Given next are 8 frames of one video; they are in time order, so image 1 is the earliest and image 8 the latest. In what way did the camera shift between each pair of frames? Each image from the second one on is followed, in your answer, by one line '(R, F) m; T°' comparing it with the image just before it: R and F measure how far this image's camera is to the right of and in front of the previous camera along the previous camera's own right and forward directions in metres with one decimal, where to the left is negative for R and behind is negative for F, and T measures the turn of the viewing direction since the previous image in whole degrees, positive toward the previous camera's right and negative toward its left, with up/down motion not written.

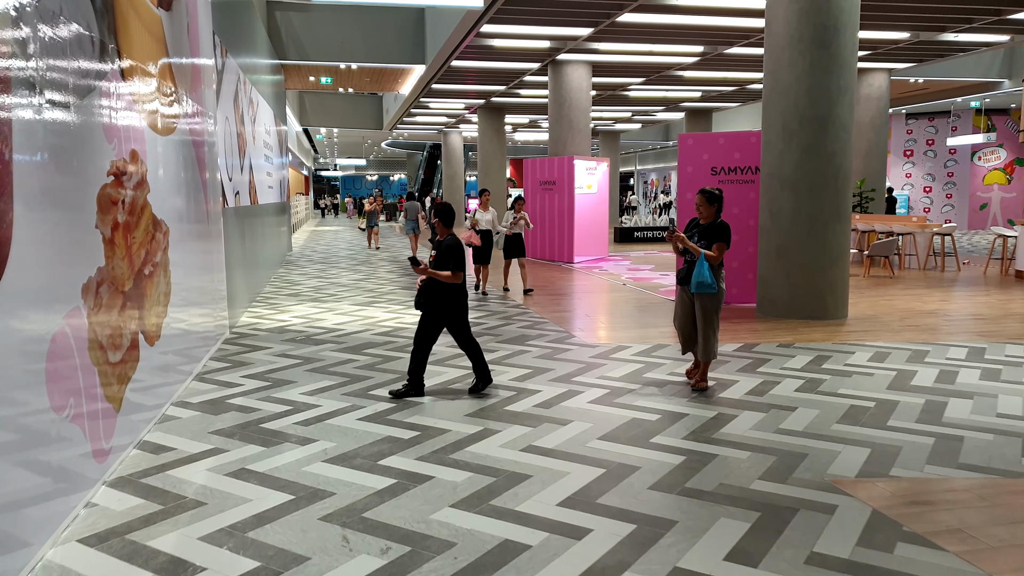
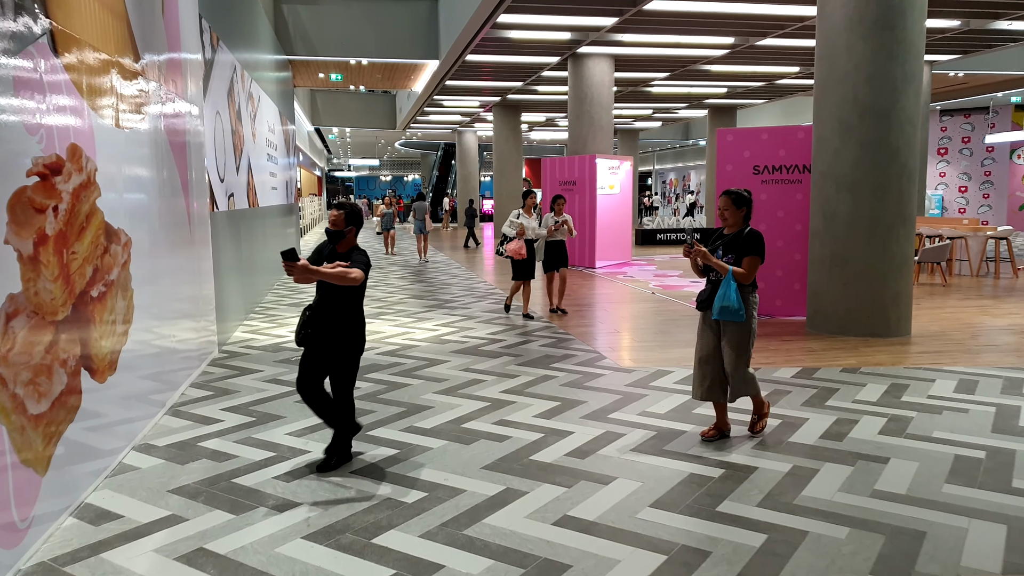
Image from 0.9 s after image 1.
(-0.1, +0.7) m; -1°
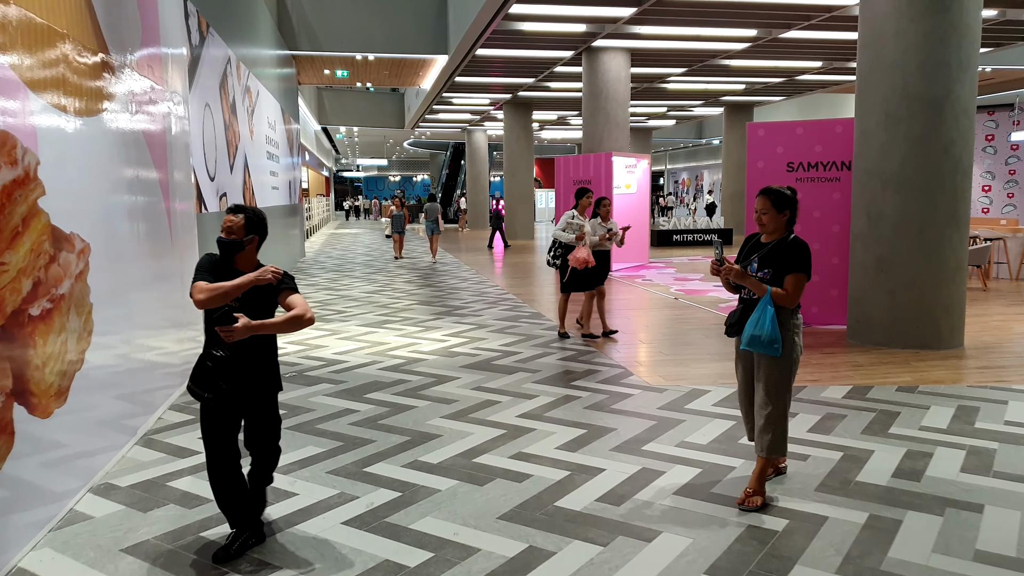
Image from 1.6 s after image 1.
(0.0, +0.5) m; -1°
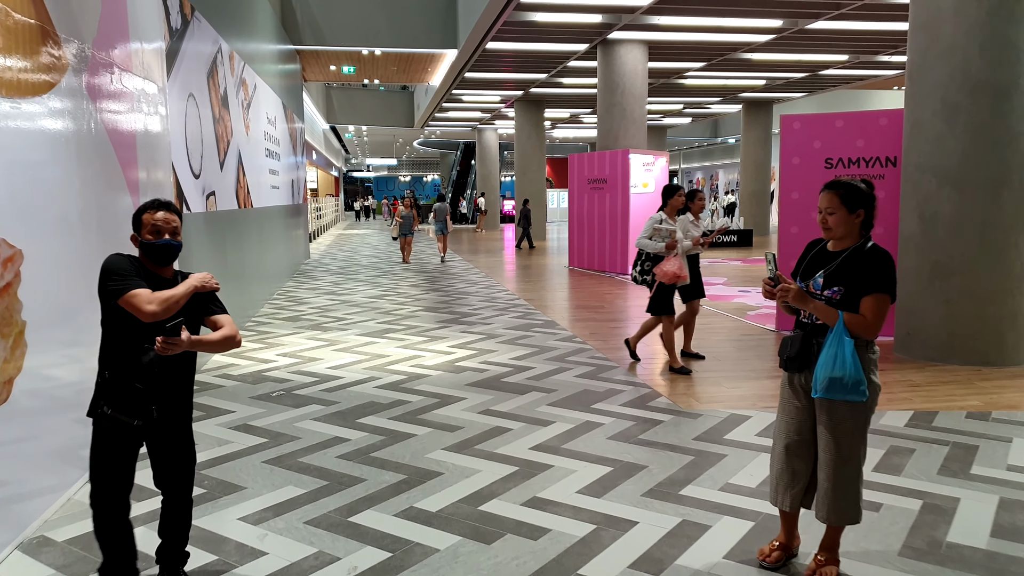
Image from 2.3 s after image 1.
(0.0, +0.5) m; -1°
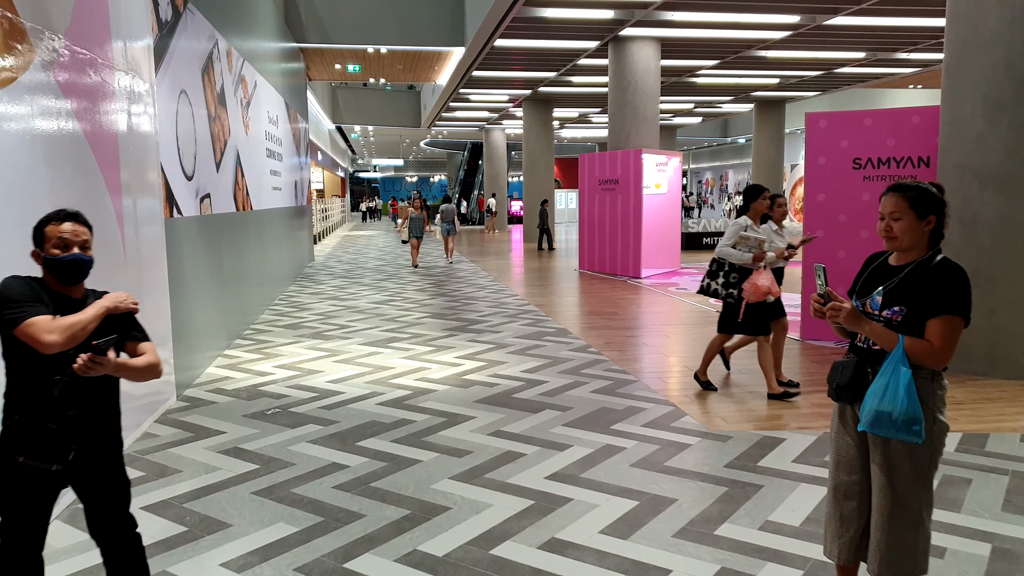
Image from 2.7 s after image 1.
(0.0, +0.3) m; 0°
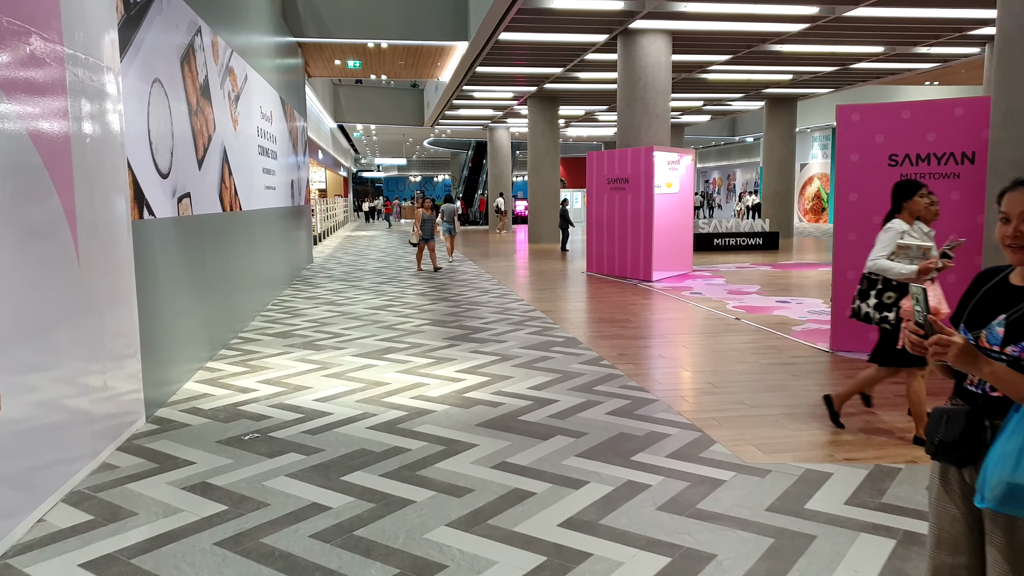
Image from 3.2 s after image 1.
(0.0, +0.5) m; 0°
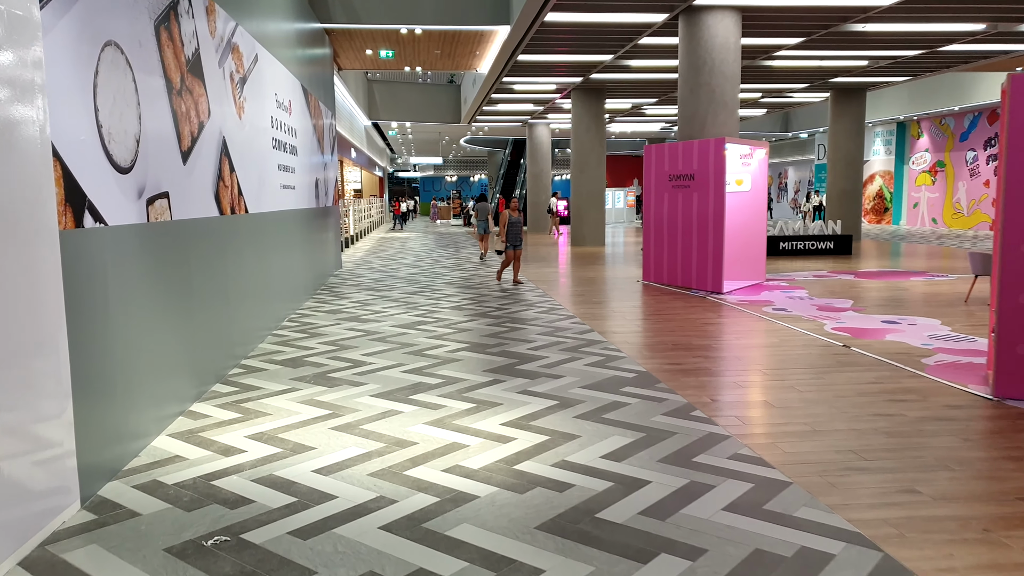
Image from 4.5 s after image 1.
(-0.1, +1.2) m; -3°
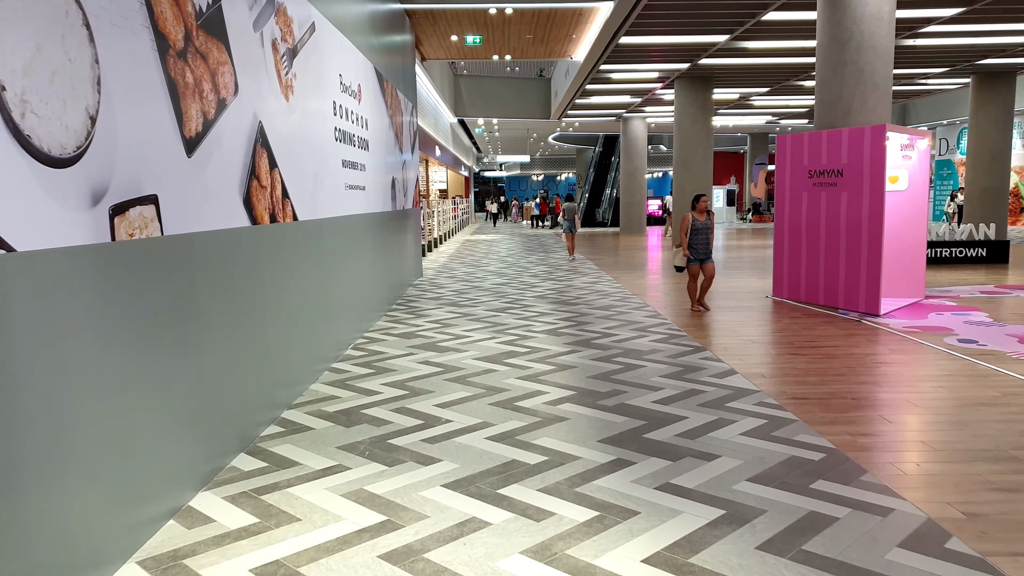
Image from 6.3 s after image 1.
(-0.2, +1.4) m; -6°
